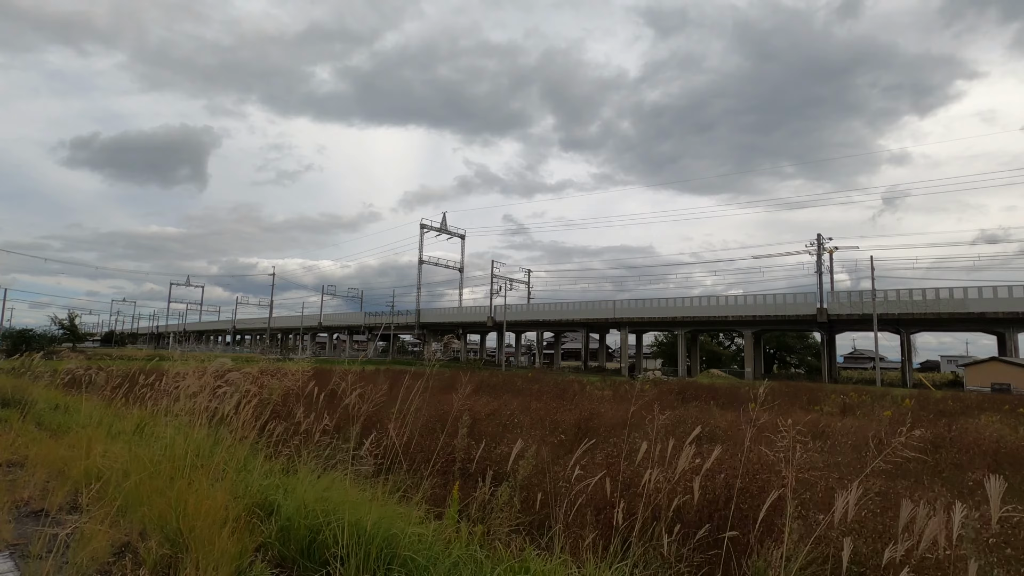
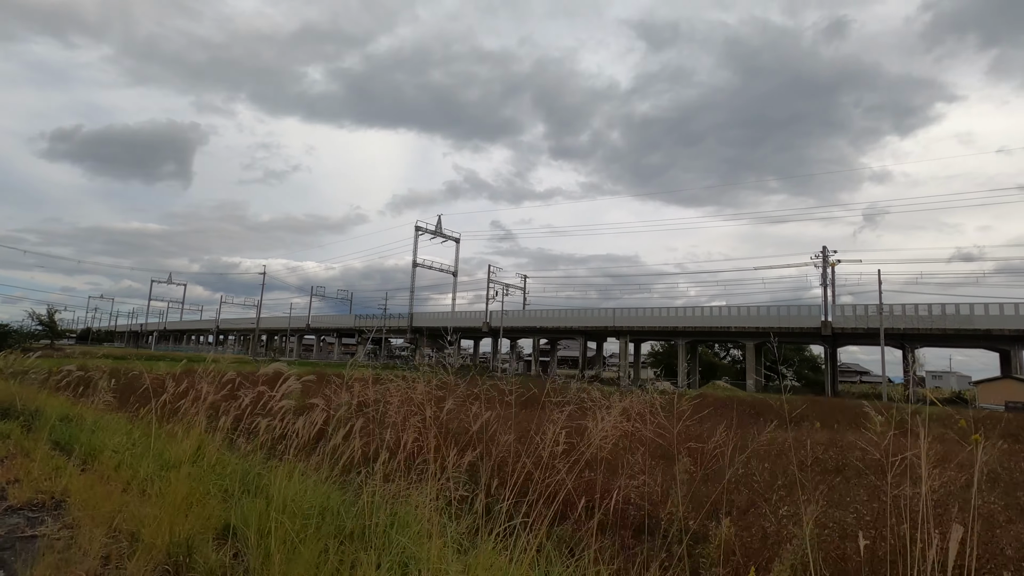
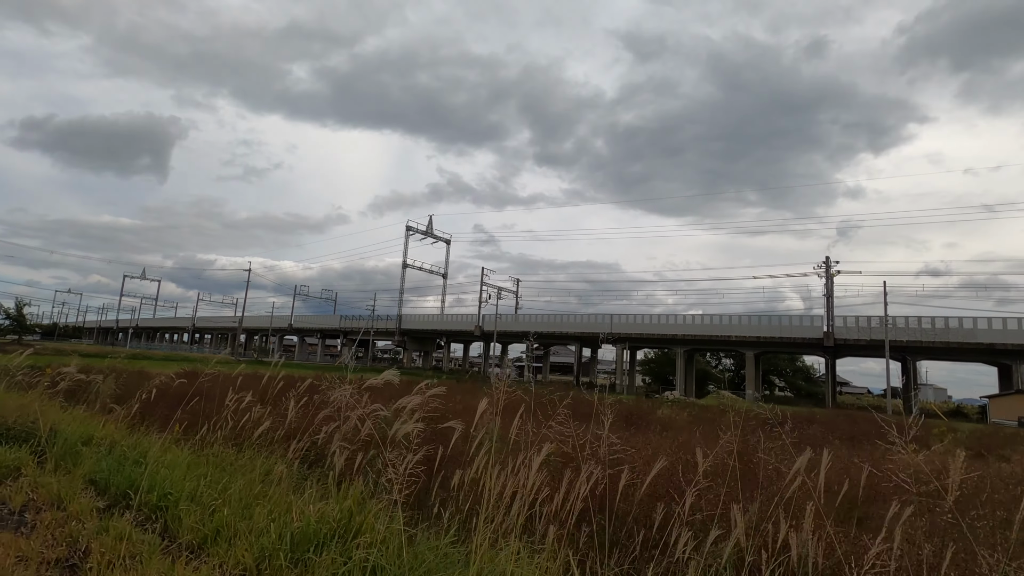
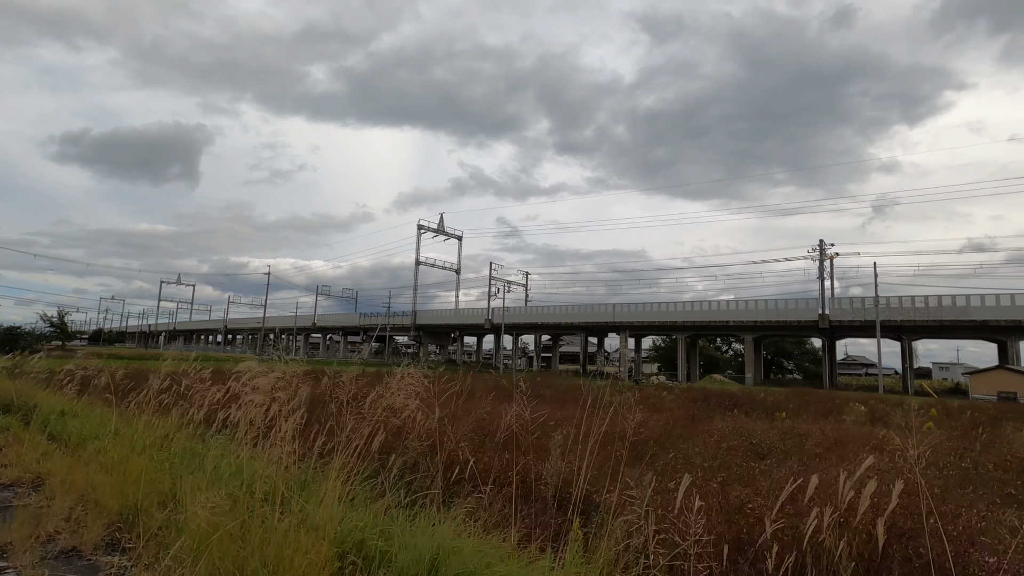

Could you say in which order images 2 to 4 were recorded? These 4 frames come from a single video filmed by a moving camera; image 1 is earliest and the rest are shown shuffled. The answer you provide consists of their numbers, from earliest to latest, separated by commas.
4, 2, 3
